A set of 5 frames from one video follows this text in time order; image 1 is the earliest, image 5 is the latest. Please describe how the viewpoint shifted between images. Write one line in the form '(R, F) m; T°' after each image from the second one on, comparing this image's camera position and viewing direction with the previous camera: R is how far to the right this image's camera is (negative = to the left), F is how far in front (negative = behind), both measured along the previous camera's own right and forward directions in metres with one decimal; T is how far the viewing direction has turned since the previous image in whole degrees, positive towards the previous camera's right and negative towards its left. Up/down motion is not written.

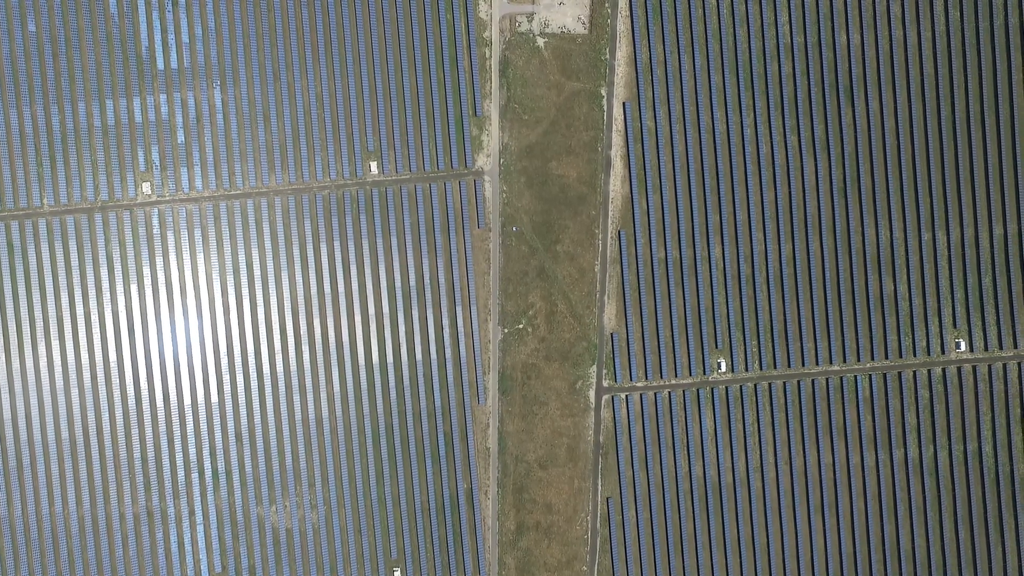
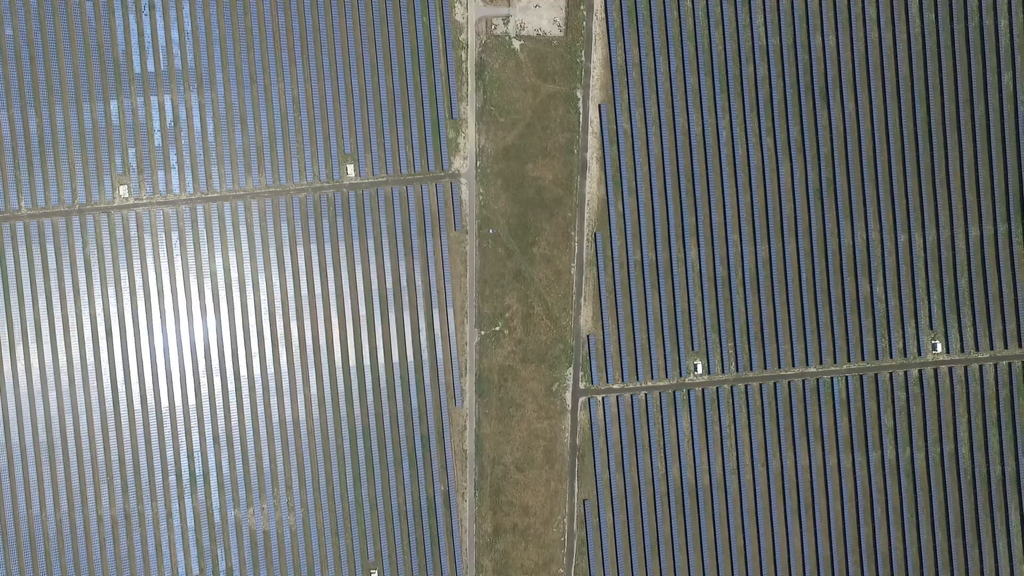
(+1.8, 0.0) m; 0°
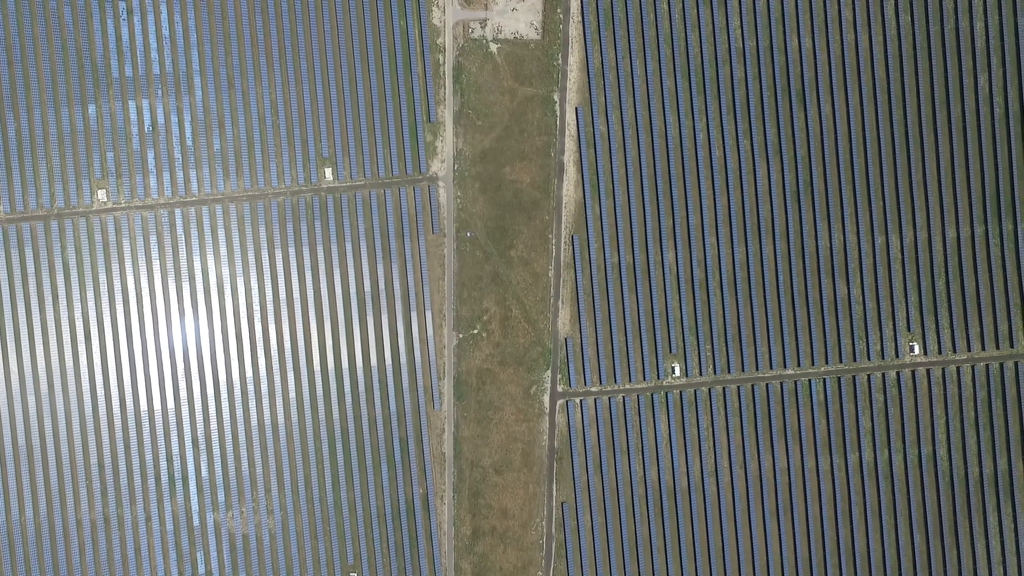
(+1.6, 0.0) m; 0°
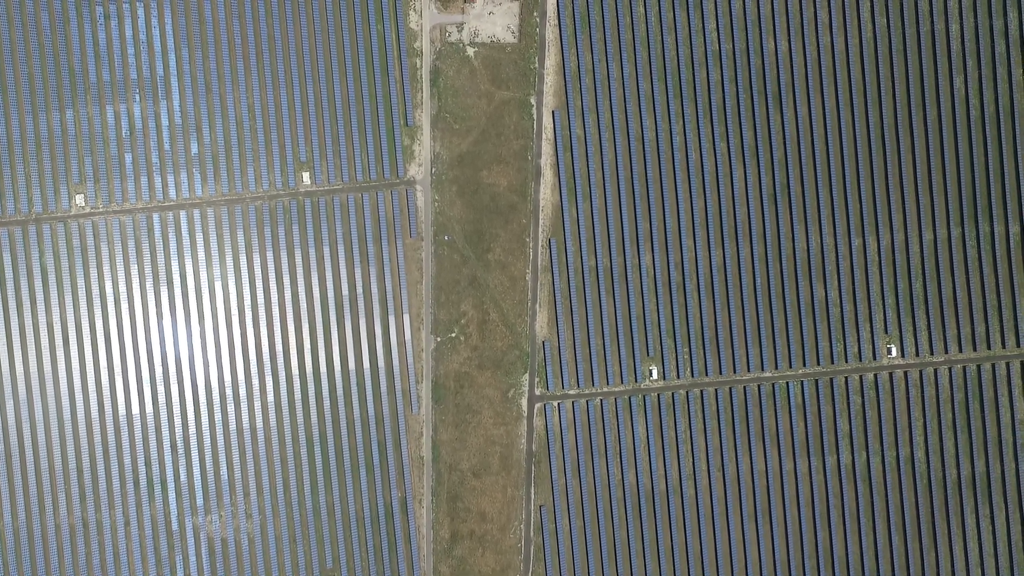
(+1.6, 0.0) m; 0°
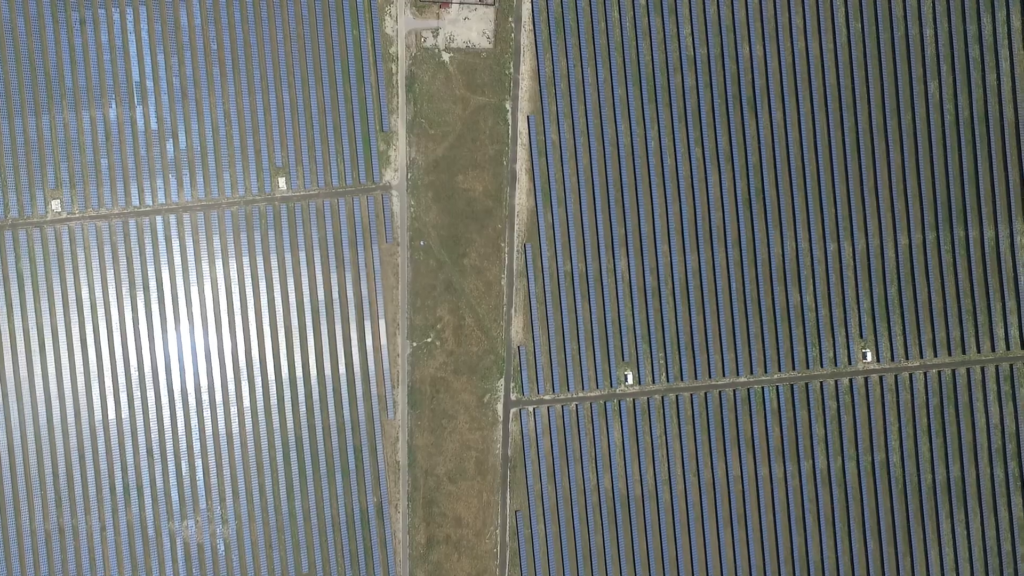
(+1.7, 0.0) m; 0°
